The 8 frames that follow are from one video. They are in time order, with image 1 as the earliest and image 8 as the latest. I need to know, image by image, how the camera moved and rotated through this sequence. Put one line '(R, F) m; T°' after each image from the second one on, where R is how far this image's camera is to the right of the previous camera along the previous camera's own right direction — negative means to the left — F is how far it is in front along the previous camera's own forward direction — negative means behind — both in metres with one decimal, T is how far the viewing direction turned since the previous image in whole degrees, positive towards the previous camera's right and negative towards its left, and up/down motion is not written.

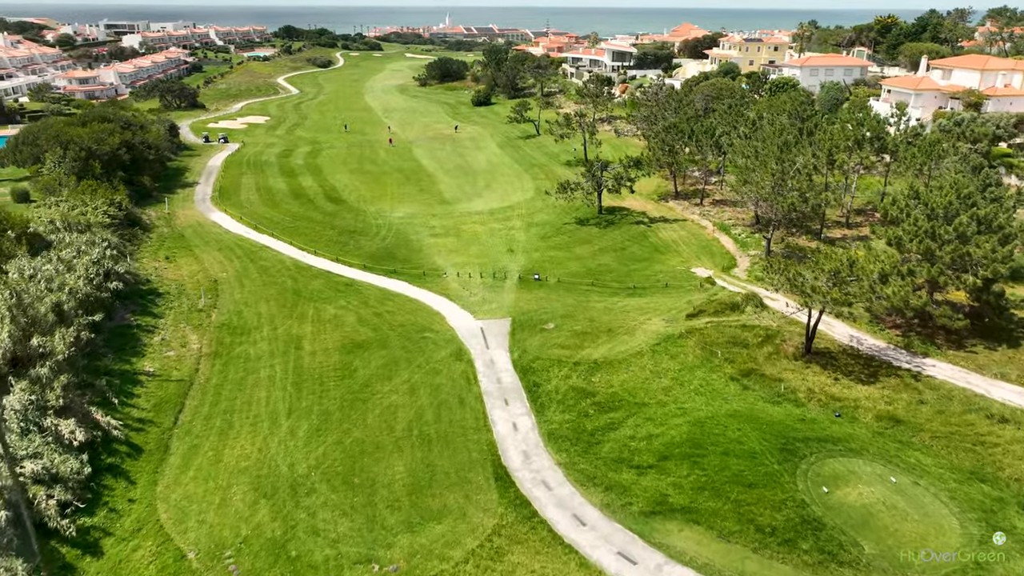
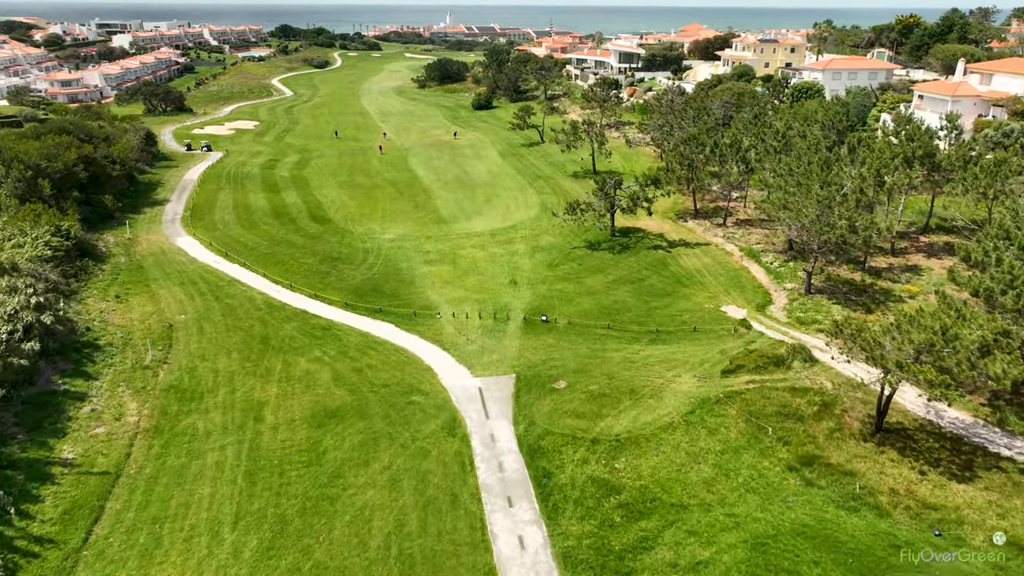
(-0.1, +5.2) m; 0°
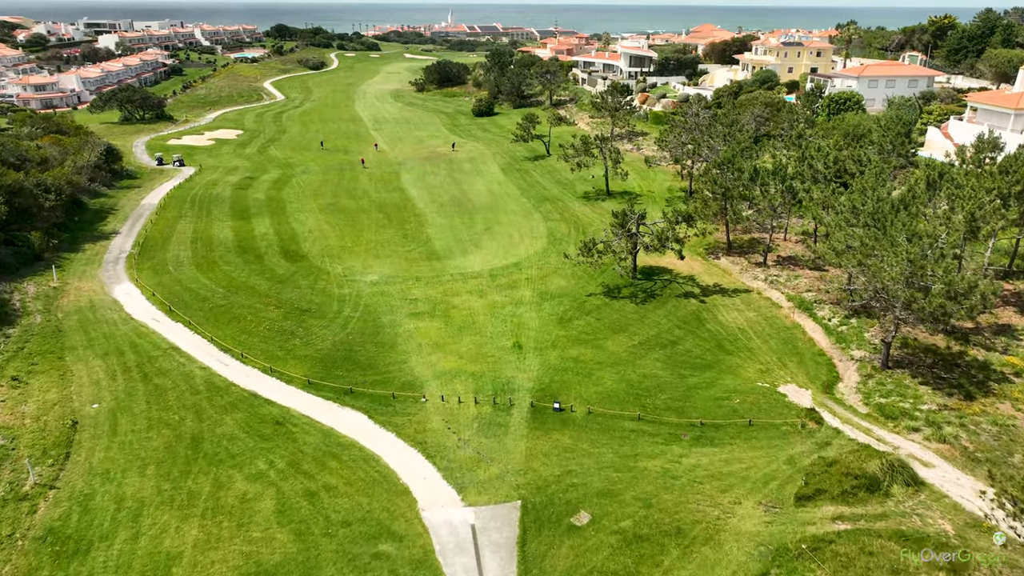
(-0.1, +7.2) m; 0°
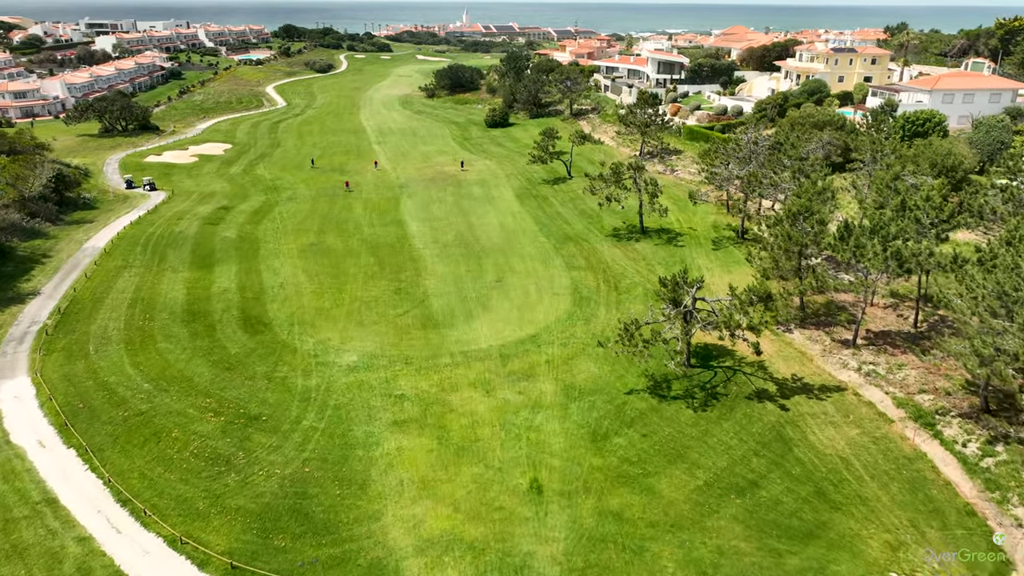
(-0.1, +9.1) m; -1°
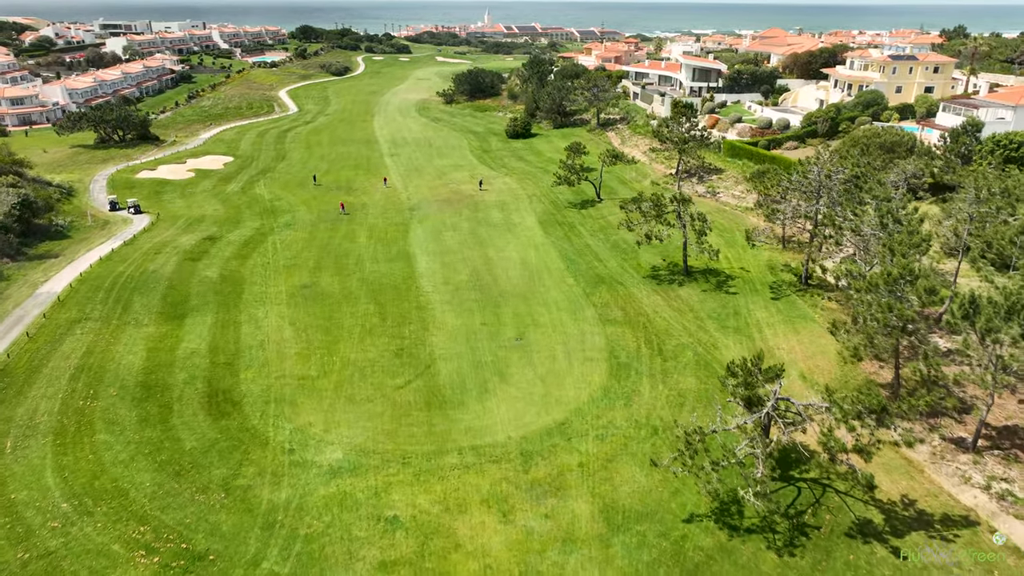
(-0.2, +6.7) m; -2°
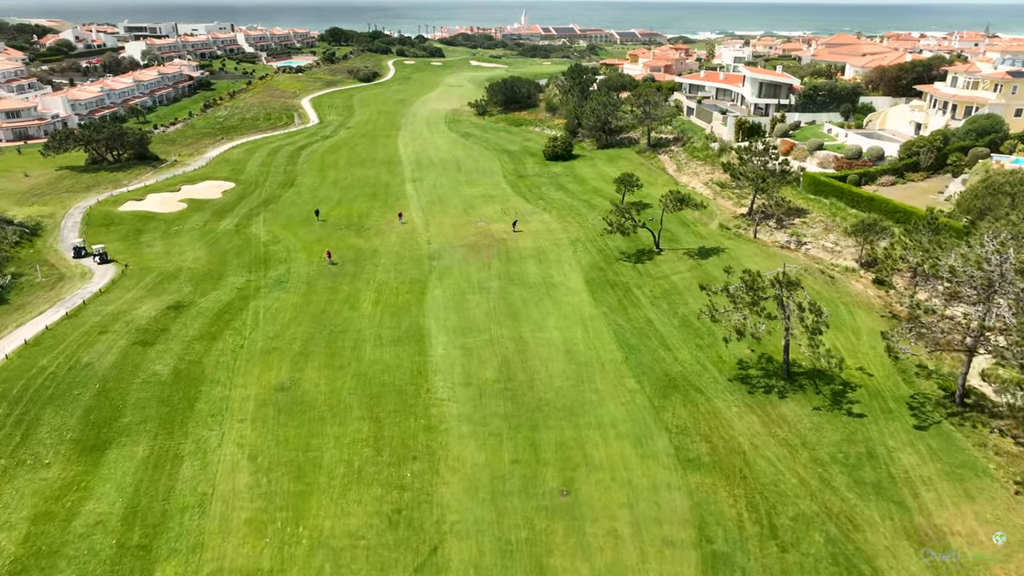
(-0.6, +10.4) m; -3°
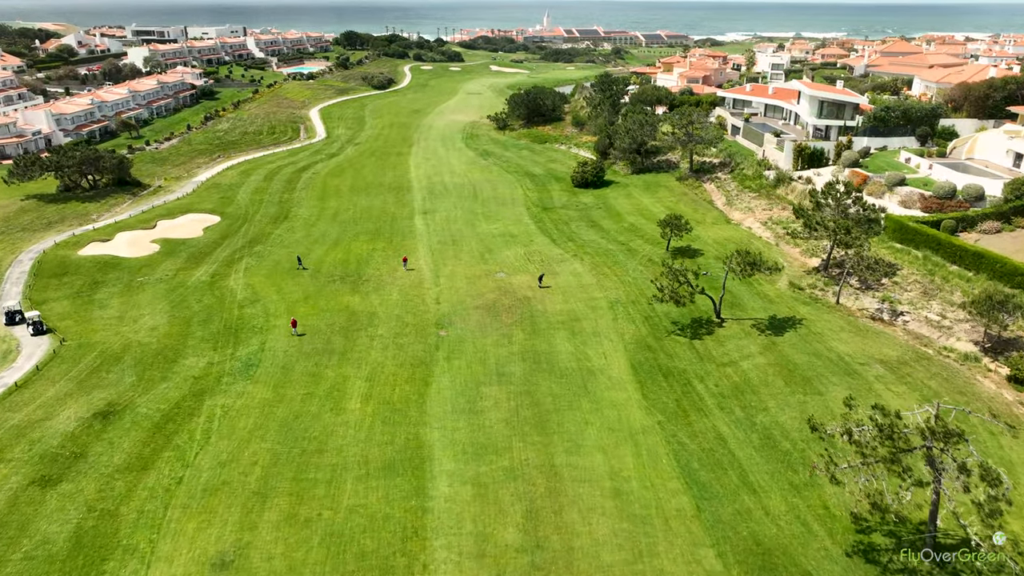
(-0.5, +9.3) m; -1°
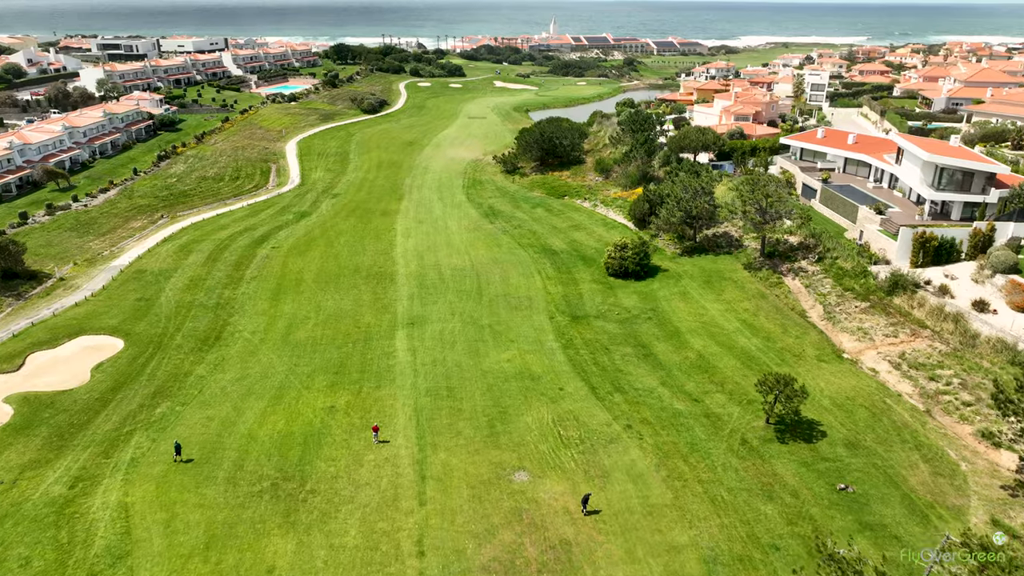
(-1.1, +17.5) m; 0°
